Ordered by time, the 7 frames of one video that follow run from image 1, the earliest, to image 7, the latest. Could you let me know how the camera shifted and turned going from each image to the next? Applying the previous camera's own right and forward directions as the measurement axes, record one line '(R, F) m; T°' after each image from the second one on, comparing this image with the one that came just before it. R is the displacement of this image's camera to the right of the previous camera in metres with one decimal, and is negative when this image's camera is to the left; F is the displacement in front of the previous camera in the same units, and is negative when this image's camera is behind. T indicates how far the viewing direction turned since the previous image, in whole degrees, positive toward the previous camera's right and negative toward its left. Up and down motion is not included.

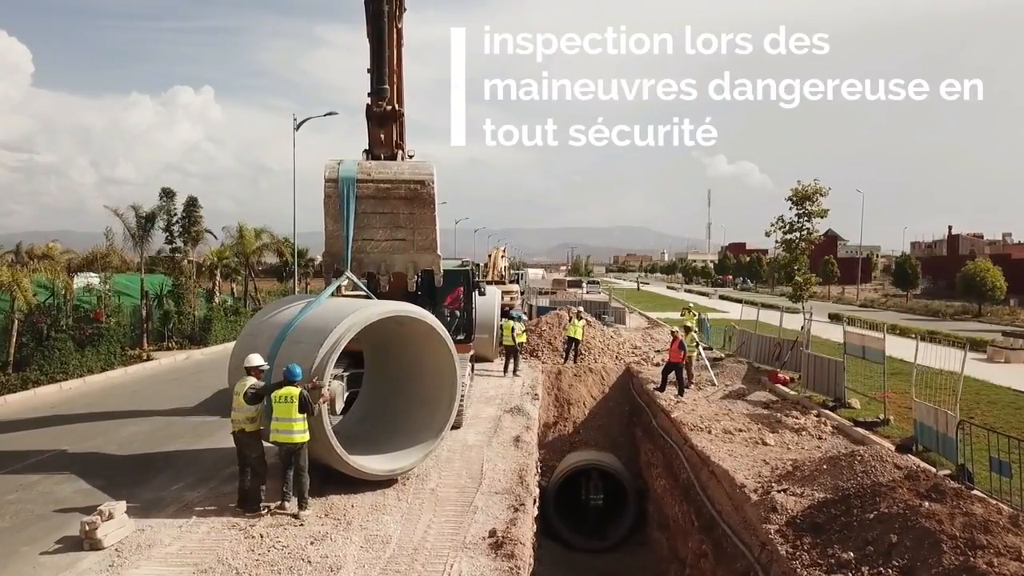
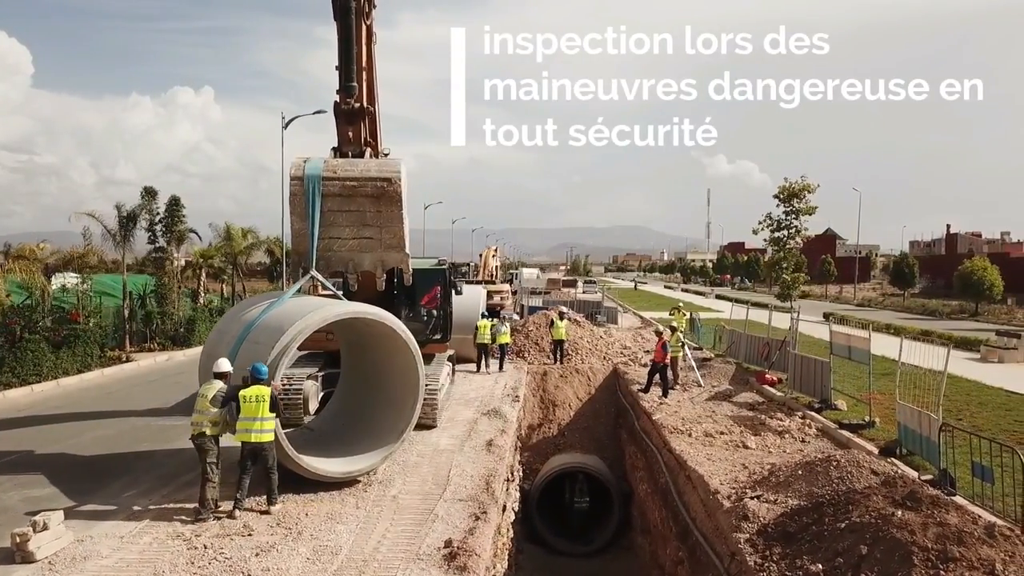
(+0.4, +0.3) m; 0°
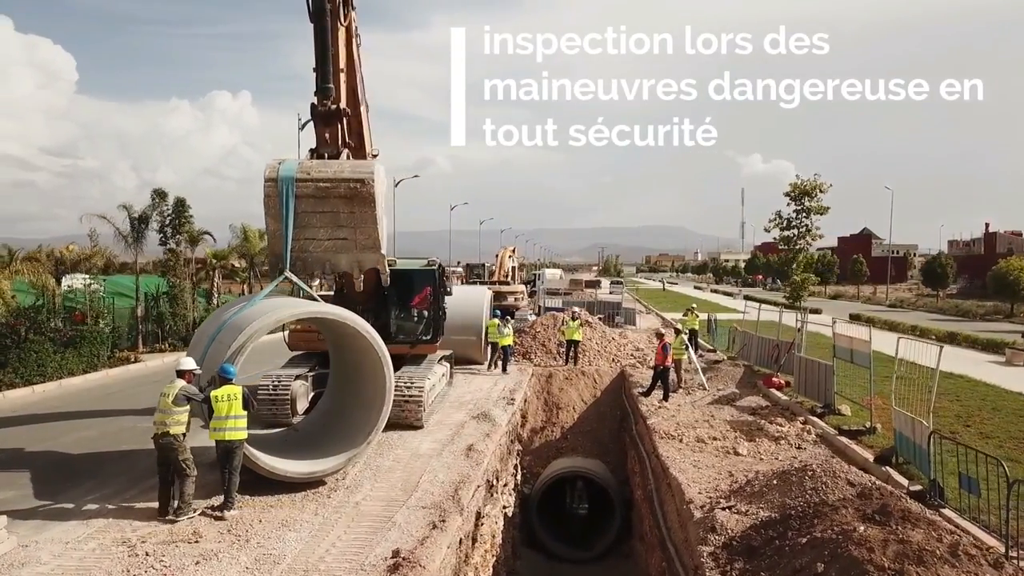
(+0.7, +0.2) m; -2°
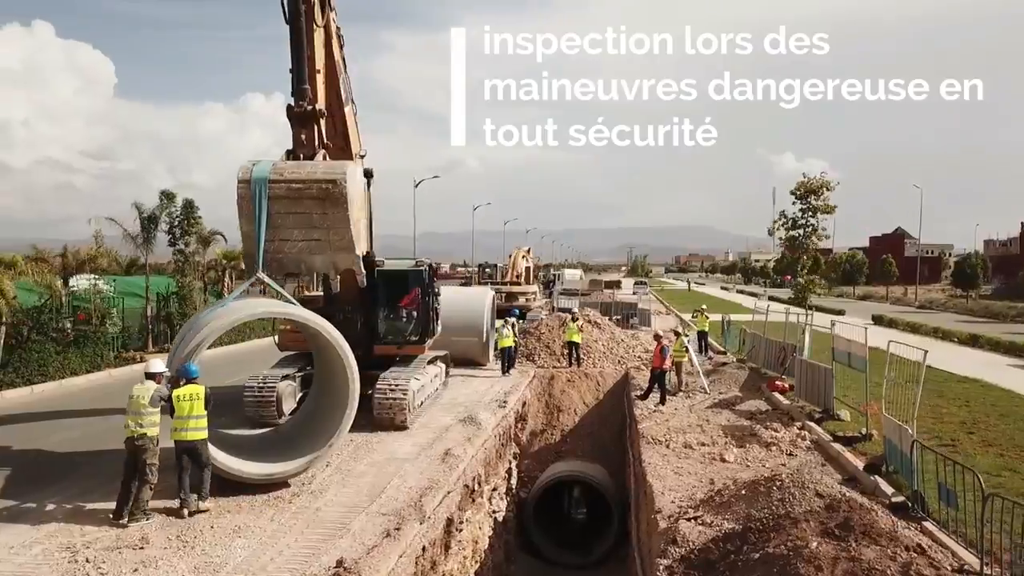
(+0.7, +0.2) m; -2°
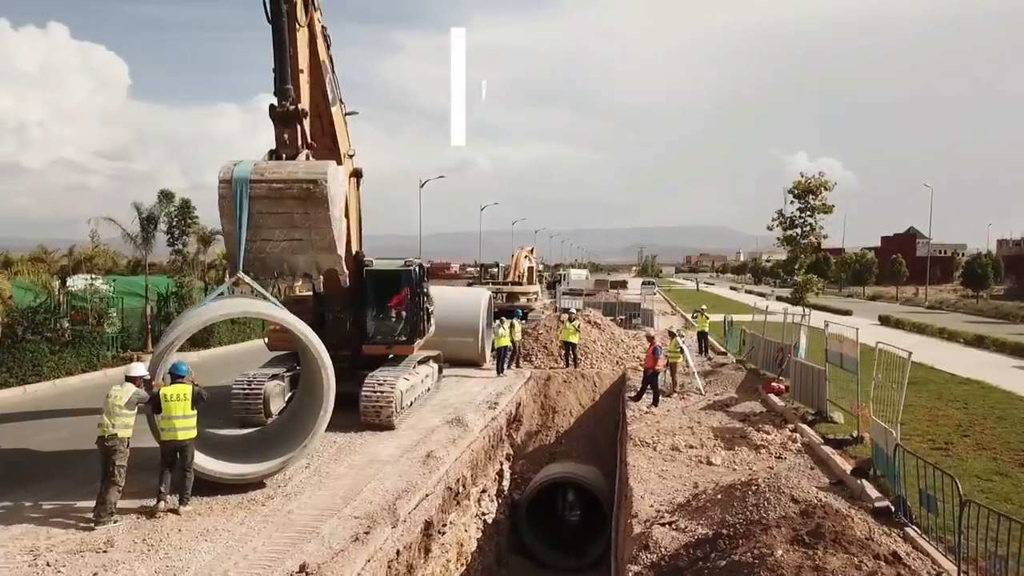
(+0.4, +0.1) m; -1°
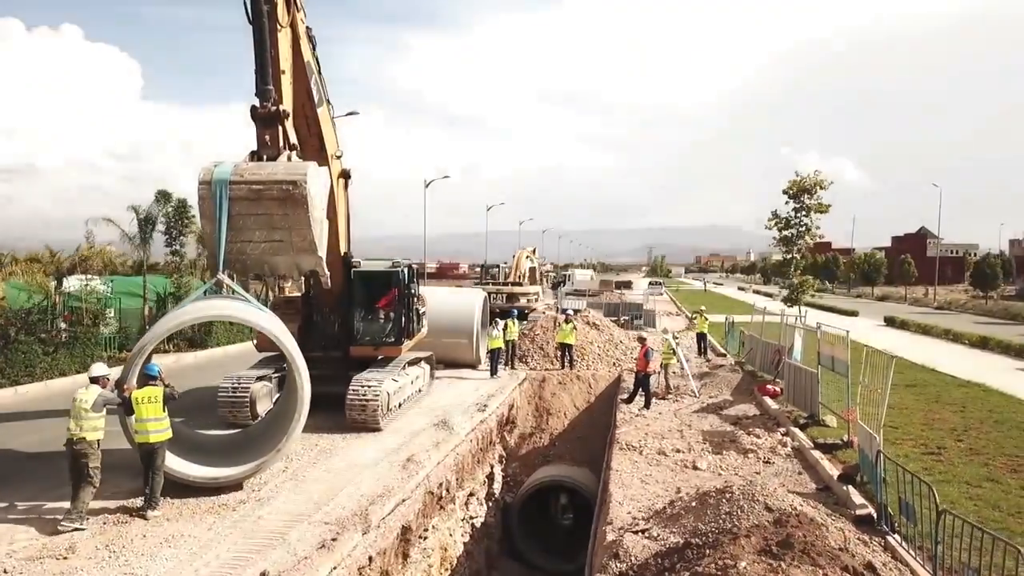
(+0.4, +0.1) m; -1°
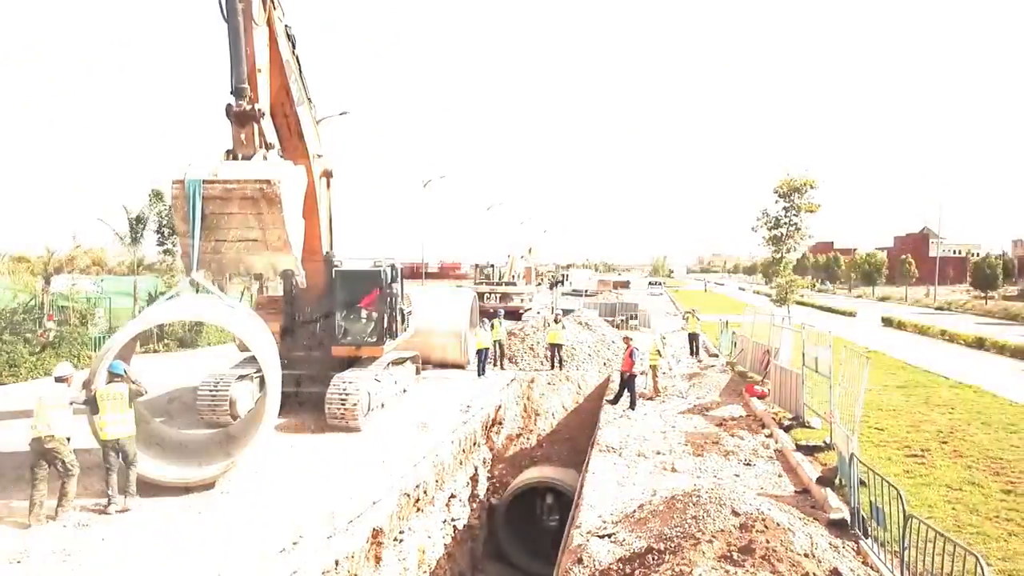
(+0.3, +0.1) m; 0°
